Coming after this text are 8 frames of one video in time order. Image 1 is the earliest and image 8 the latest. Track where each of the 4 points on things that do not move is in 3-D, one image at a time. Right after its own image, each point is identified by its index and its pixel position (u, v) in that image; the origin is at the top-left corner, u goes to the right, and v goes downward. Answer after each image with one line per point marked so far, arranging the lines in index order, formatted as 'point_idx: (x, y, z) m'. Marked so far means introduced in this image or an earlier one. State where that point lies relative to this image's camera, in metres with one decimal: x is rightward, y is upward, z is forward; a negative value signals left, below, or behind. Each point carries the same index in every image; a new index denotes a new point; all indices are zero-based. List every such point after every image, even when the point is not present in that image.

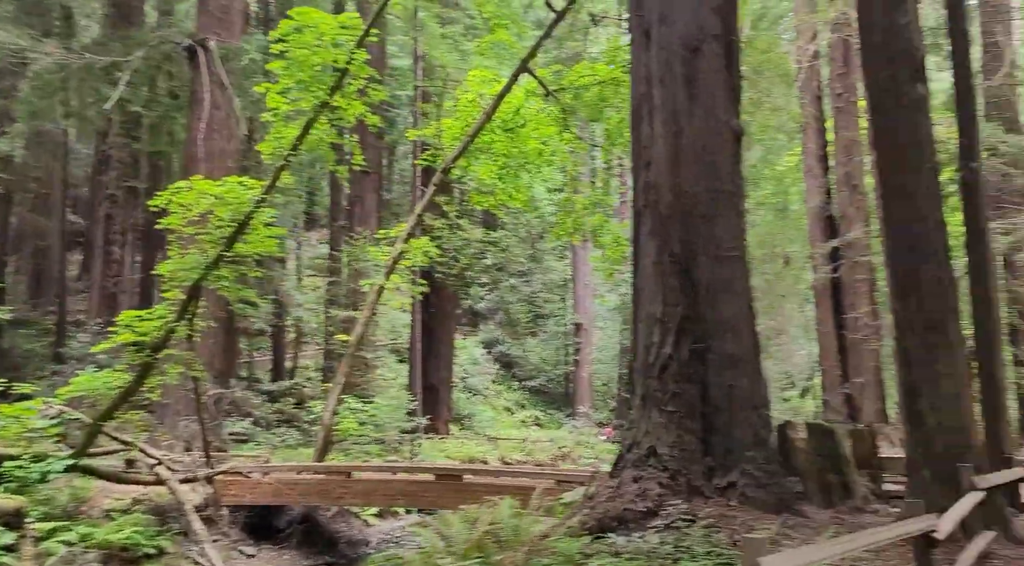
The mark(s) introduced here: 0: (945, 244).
0: (+3.9, +0.4, +7.9) m
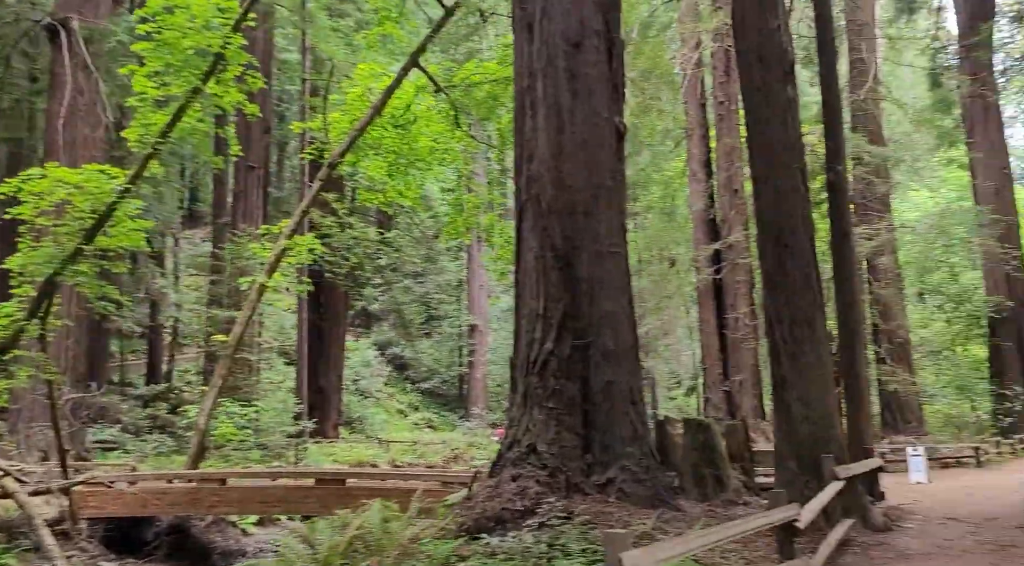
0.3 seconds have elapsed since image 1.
0: (+2.8, +0.4, +8.2) m
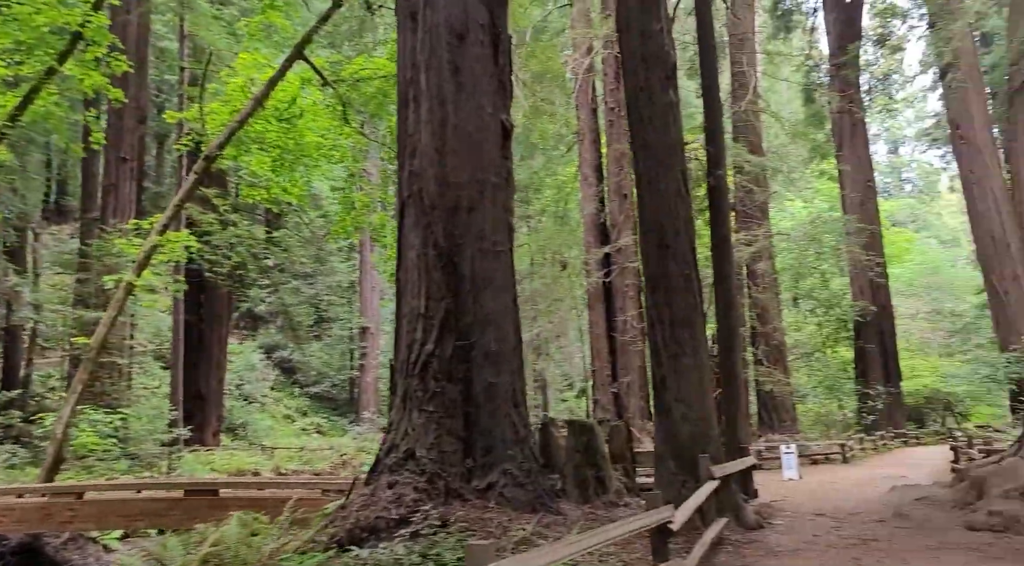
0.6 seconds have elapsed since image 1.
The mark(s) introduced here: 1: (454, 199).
0: (+1.7, +0.4, +8.2) m
1: (-0.5, +0.7, +7.3) m
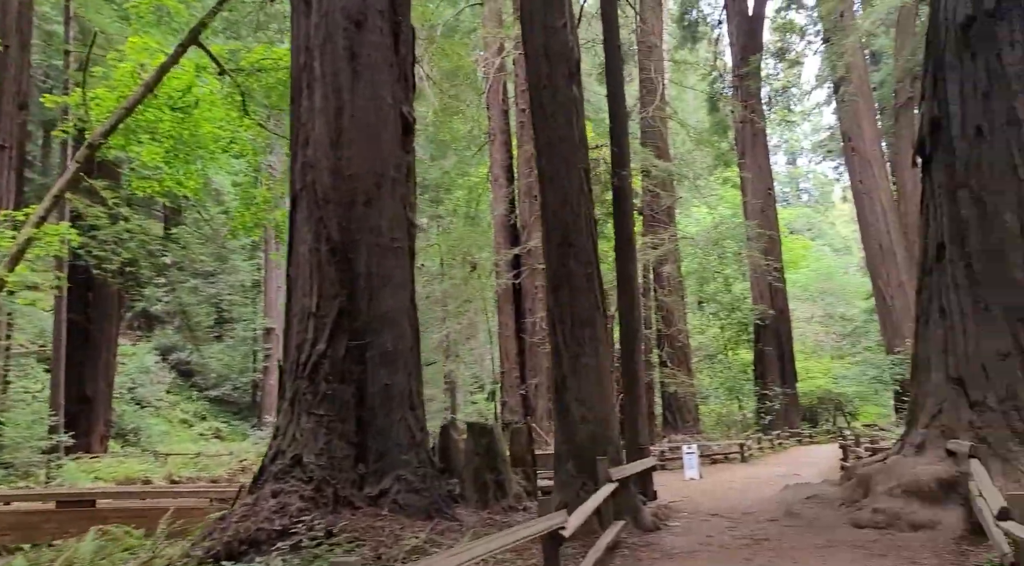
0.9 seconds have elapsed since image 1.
0: (+0.8, +0.4, +8.1) m
1: (-1.3, +0.7, +7.0) m
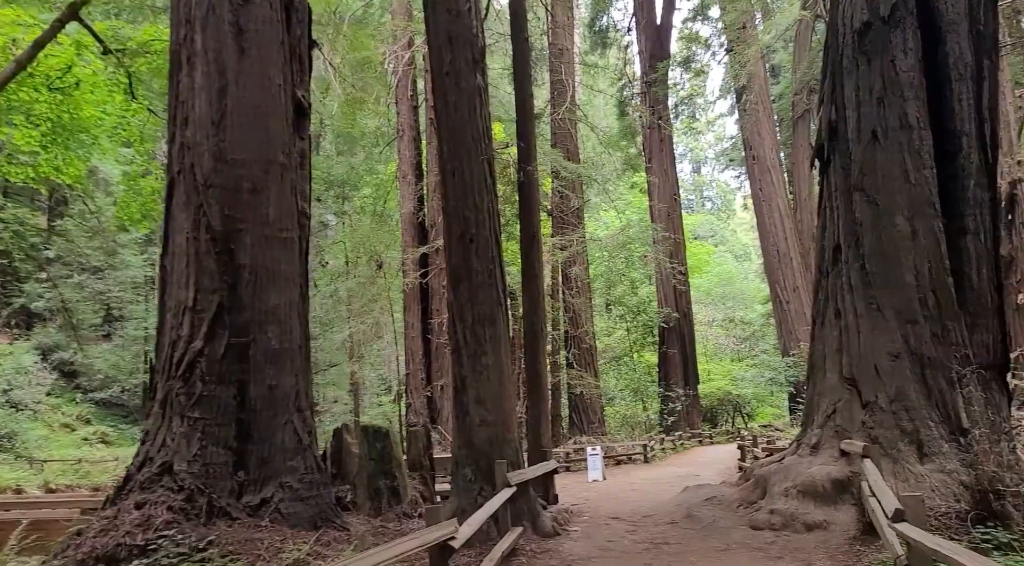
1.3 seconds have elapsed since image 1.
0: (-0.1, +0.4, +7.9) m
1: (-2.1, +0.8, +6.6) m
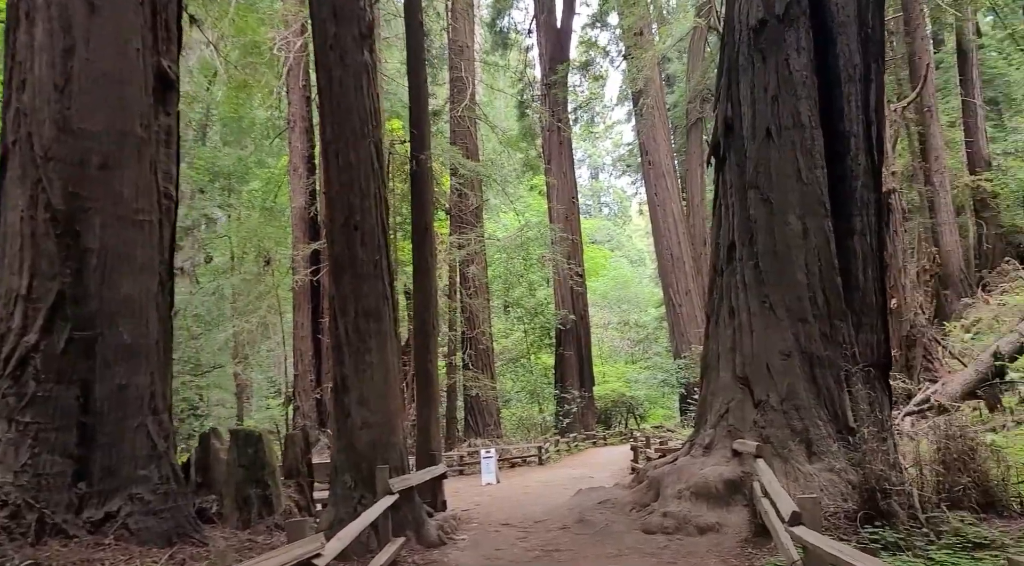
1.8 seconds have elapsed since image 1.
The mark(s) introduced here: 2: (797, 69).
0: (-1.1, +0.5, +7.4) m
1: (-2.9, +0.9, +5.9) m
2: (+2.9, +2.2, +8.8) m
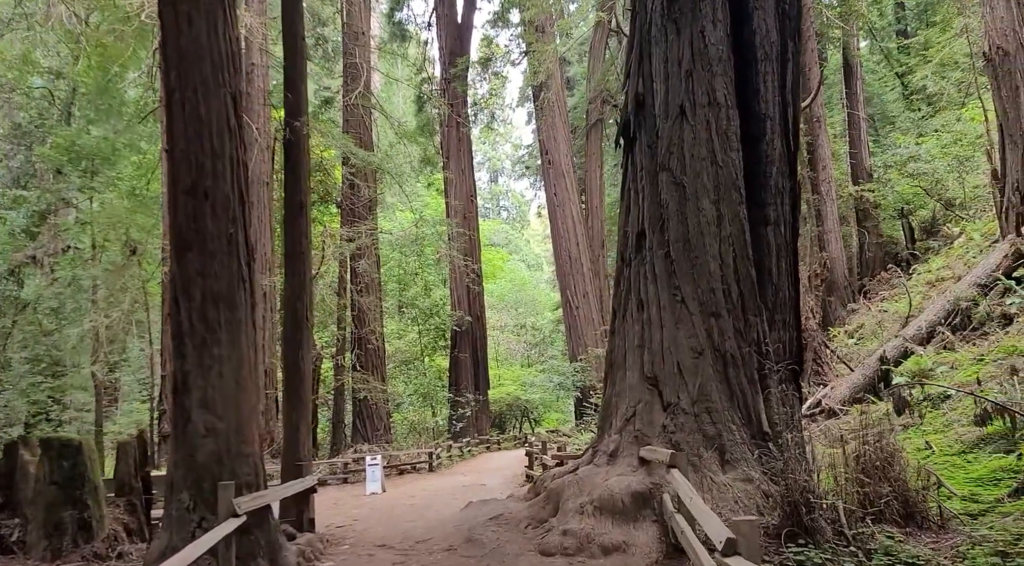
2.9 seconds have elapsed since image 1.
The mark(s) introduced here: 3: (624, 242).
0: (-2.0, +0.6, +6.2) m
1: (-3.5, +1.1, +4.5) m
2: (+1.9, +2.2, +8.1) m
3: (+1.1, +0.4, +8.6) m
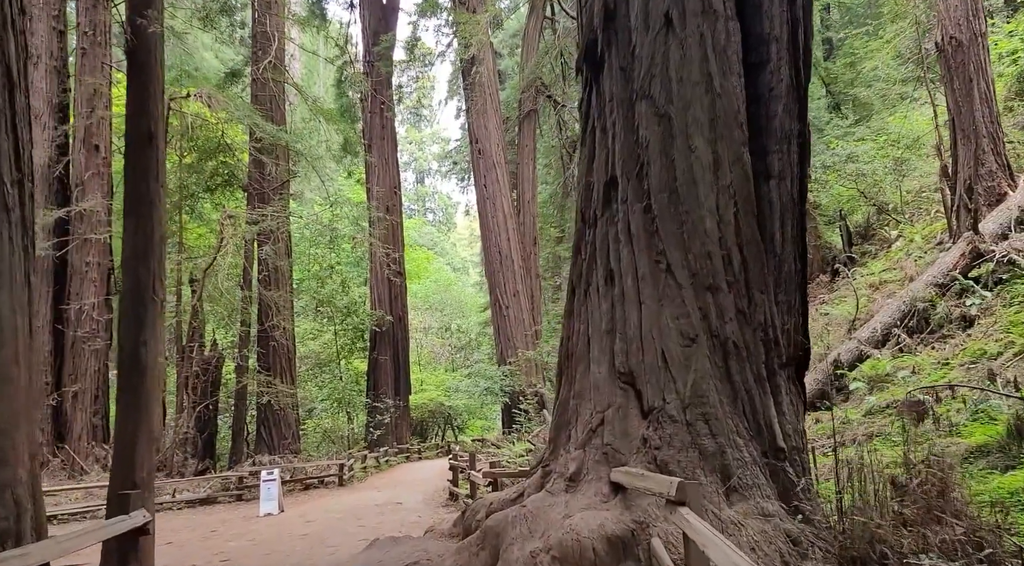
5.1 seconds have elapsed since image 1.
0: (-2.3, +1.0, +3.9) m
1: (-3.7, +1.4, +2.1) m
2: (+1.4, +2.5, +6.1) m
3: (+0.6, +0.7, +6.6) m
